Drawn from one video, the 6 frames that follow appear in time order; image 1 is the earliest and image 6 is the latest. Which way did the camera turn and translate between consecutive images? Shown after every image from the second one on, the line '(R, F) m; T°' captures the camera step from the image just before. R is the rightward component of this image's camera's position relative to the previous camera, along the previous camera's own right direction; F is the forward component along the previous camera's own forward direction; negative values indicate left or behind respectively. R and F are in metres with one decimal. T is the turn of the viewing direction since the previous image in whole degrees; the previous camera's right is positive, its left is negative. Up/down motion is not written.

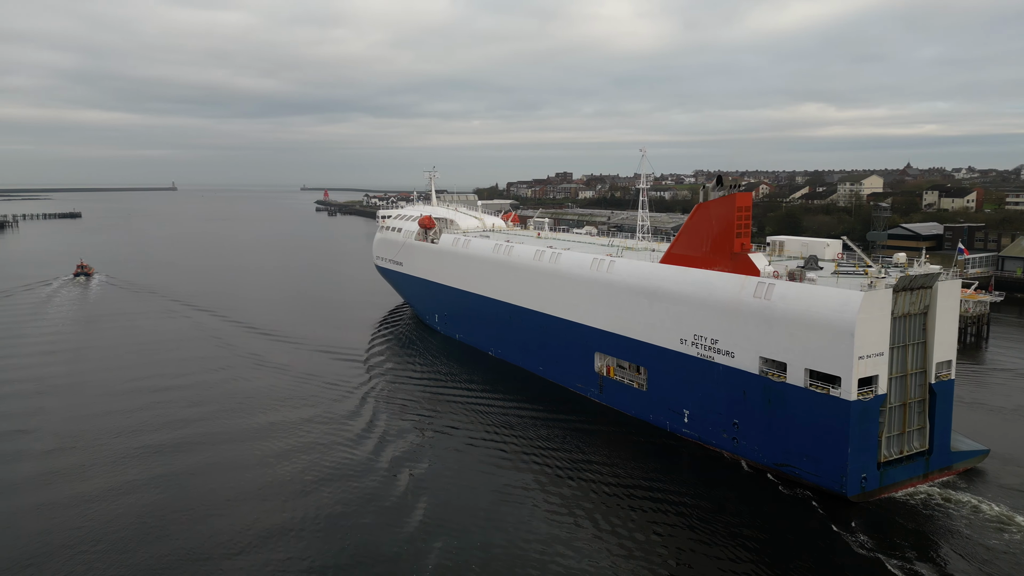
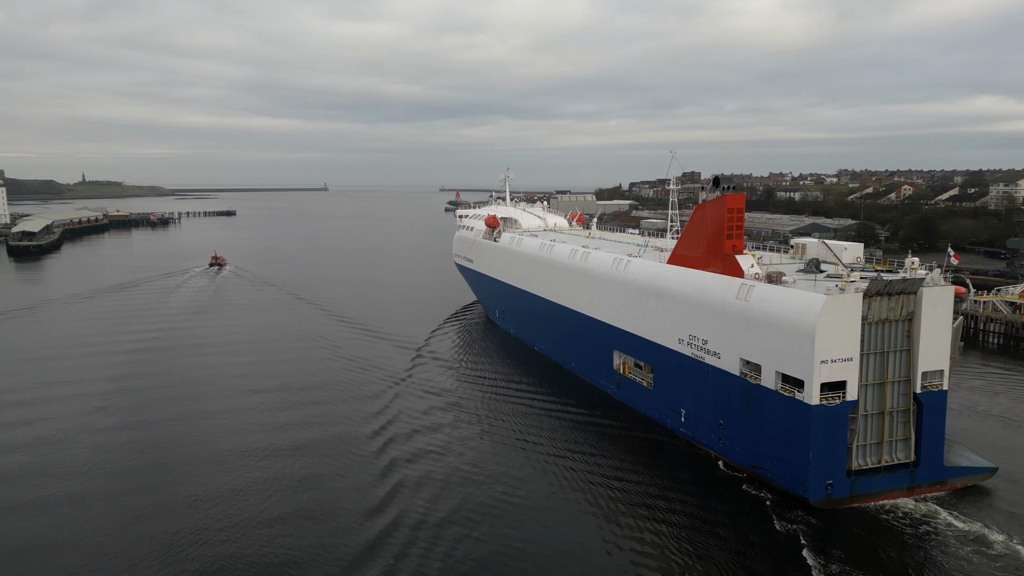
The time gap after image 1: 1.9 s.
(+2.1, -0.4) m; -10°
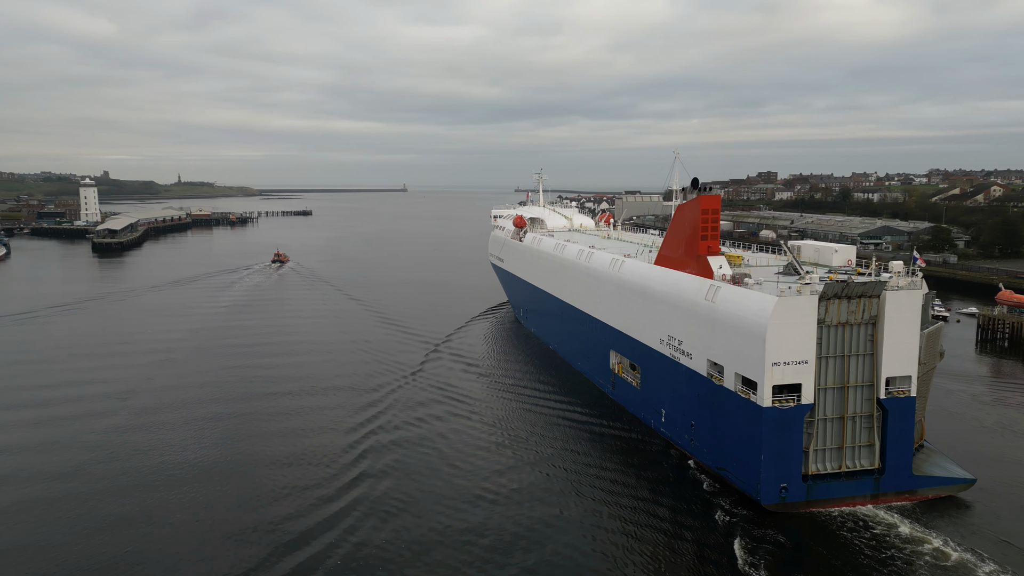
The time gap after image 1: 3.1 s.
(+1.5, -0.2) m; -6°
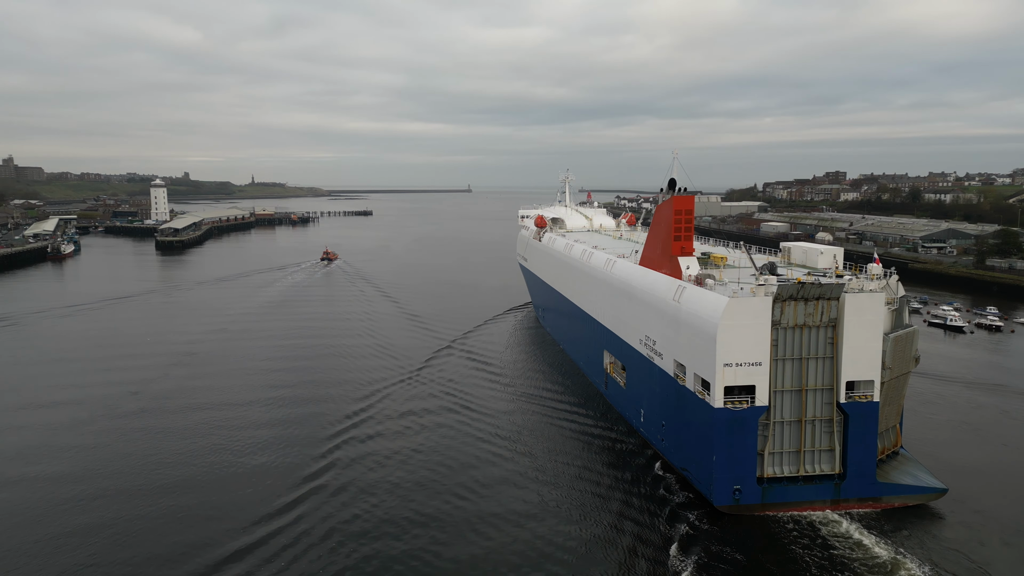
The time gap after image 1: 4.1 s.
(+1.3, -0.2) m; -5°
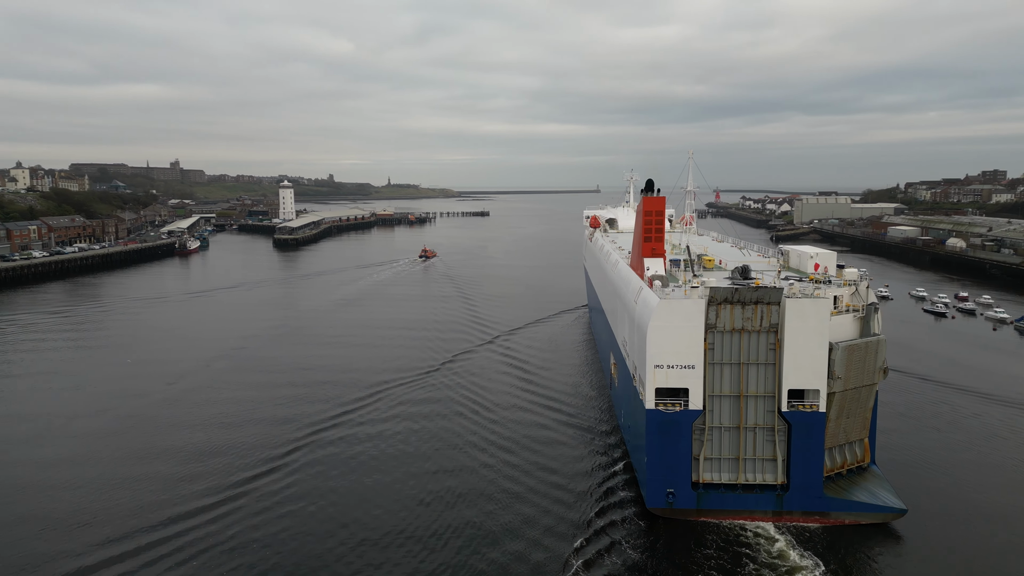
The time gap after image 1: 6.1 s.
(+2.3, -0.1) m; -10°
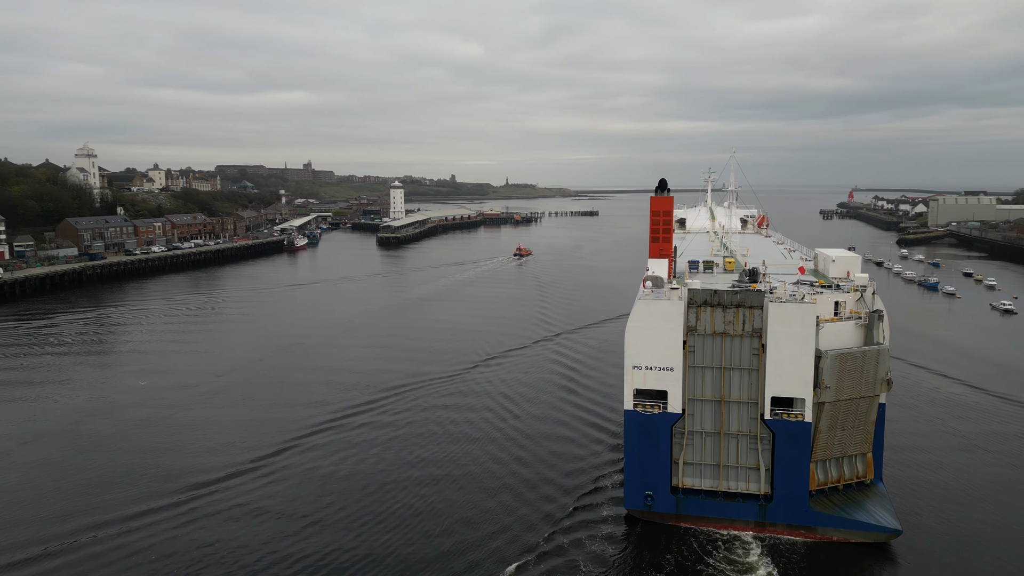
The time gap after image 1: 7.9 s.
(+1.6, -0.1) m; -9°
